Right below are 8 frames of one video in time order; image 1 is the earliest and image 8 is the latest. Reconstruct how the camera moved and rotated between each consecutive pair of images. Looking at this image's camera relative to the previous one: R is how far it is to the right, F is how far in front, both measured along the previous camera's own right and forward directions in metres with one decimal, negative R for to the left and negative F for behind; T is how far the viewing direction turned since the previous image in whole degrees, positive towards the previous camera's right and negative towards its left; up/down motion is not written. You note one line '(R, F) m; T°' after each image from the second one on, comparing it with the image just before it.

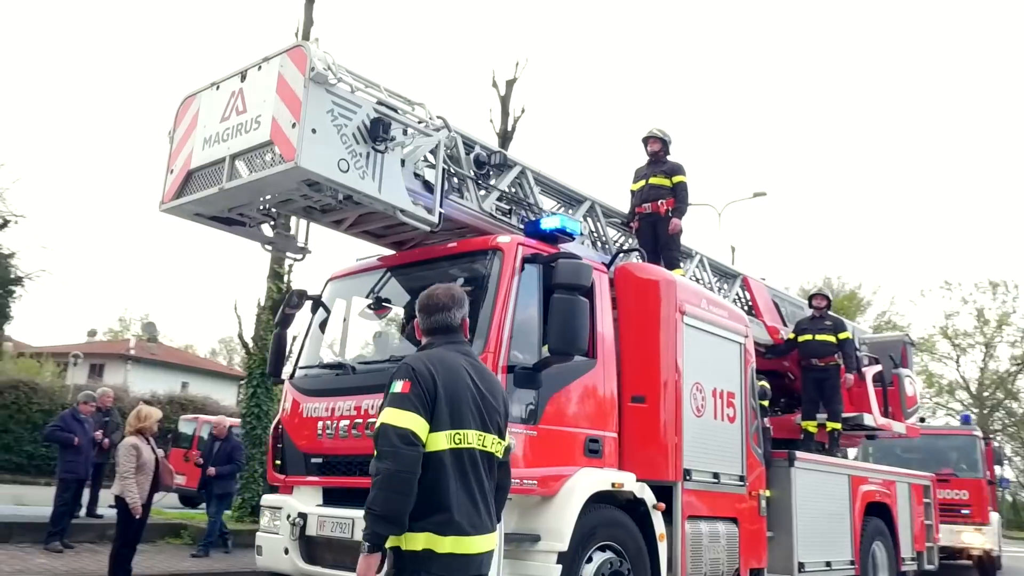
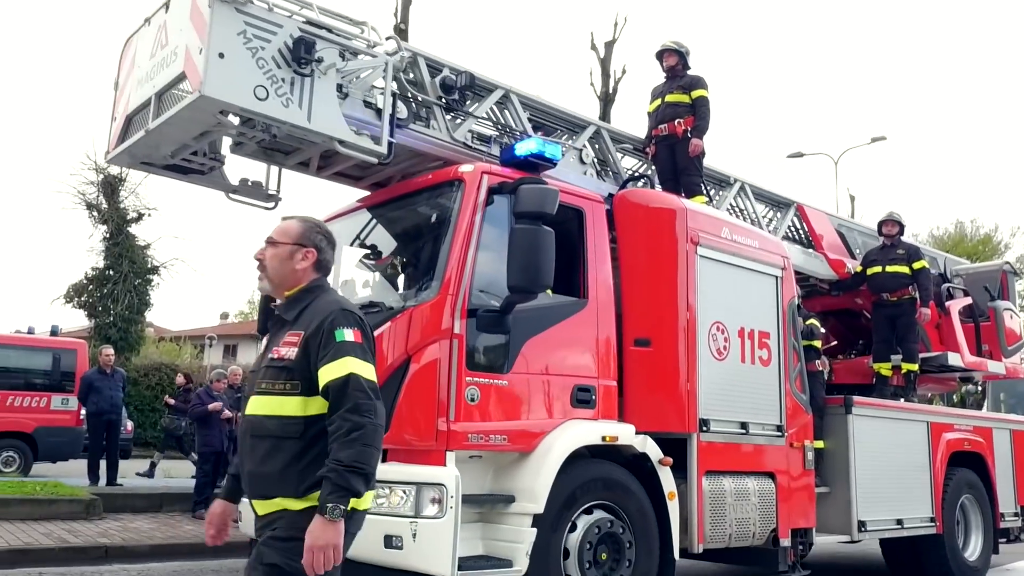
(+0.8, +0.7) m; -8°
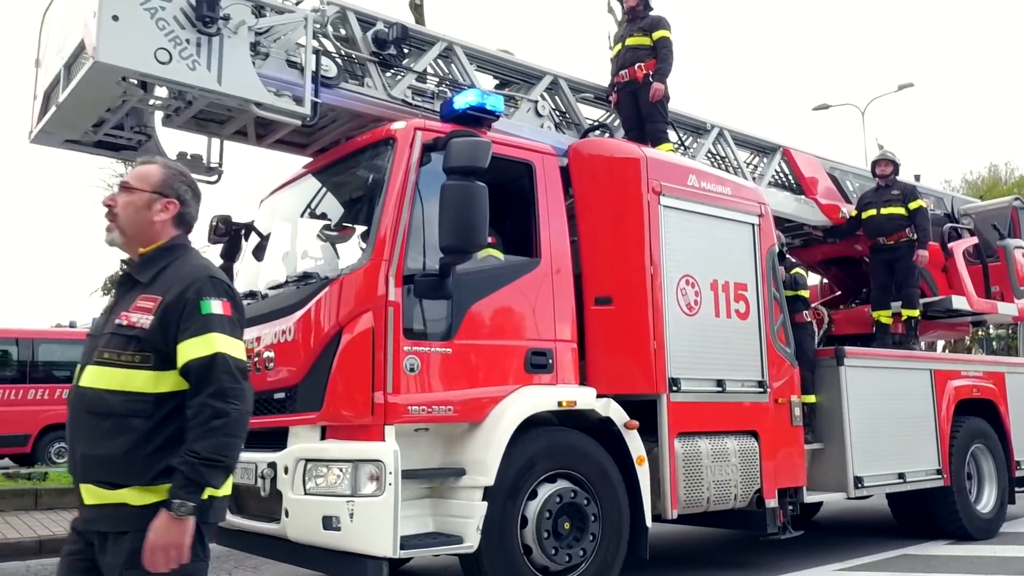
(+0.5, +0.3) m; -2°
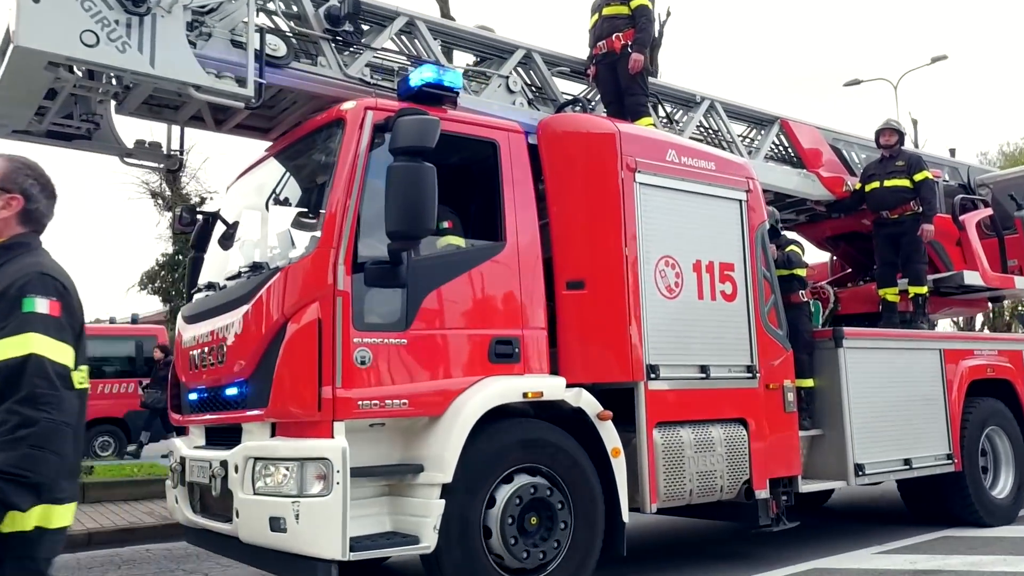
(+0.4, +0.2) m; -2°
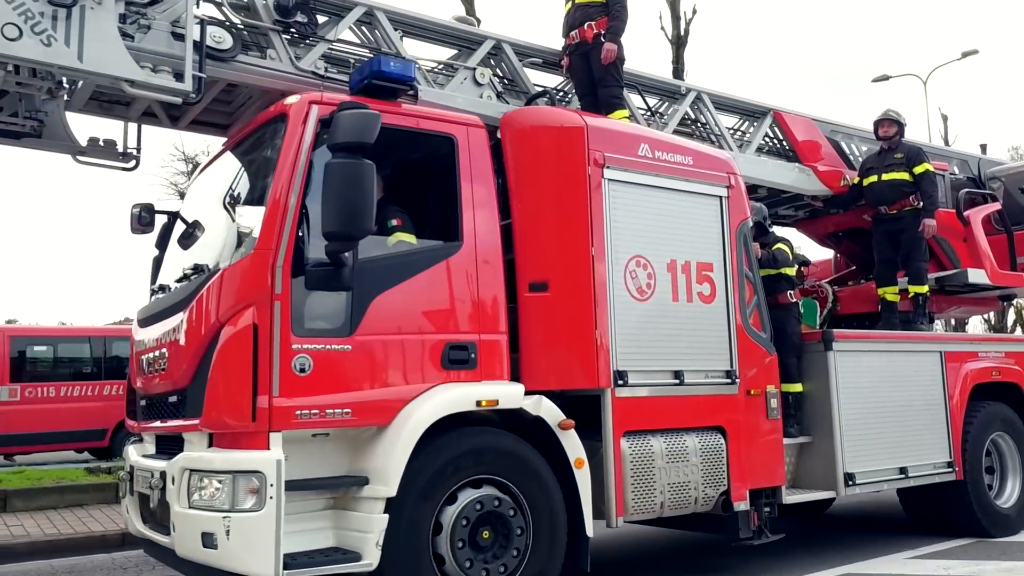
(+0.4, +0.2) m; -2°
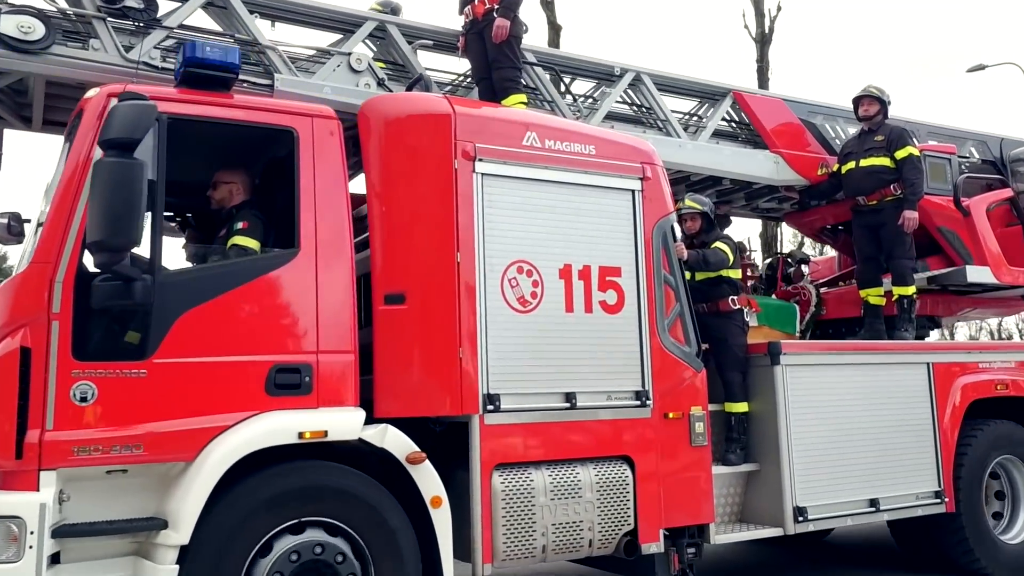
(+1.1, +0.6) m; -5°
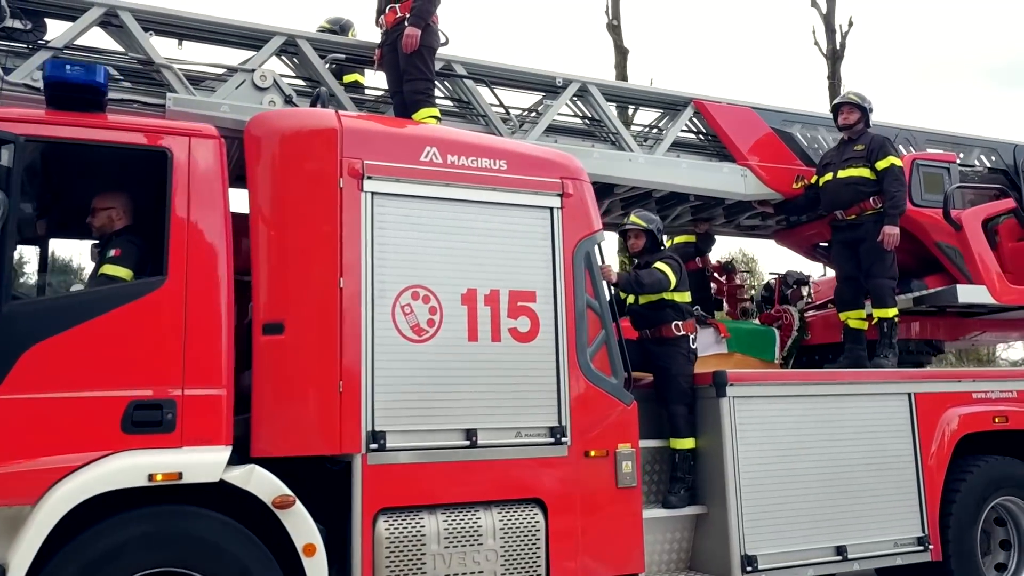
(+0.8, +0.4) m; -4°
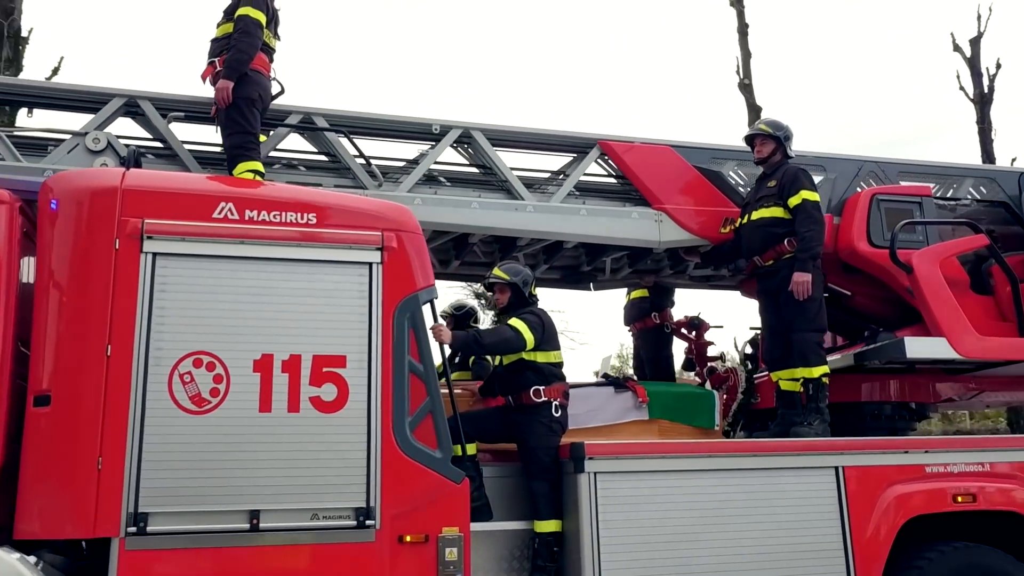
(+1.4, +0.5) m; -9°
